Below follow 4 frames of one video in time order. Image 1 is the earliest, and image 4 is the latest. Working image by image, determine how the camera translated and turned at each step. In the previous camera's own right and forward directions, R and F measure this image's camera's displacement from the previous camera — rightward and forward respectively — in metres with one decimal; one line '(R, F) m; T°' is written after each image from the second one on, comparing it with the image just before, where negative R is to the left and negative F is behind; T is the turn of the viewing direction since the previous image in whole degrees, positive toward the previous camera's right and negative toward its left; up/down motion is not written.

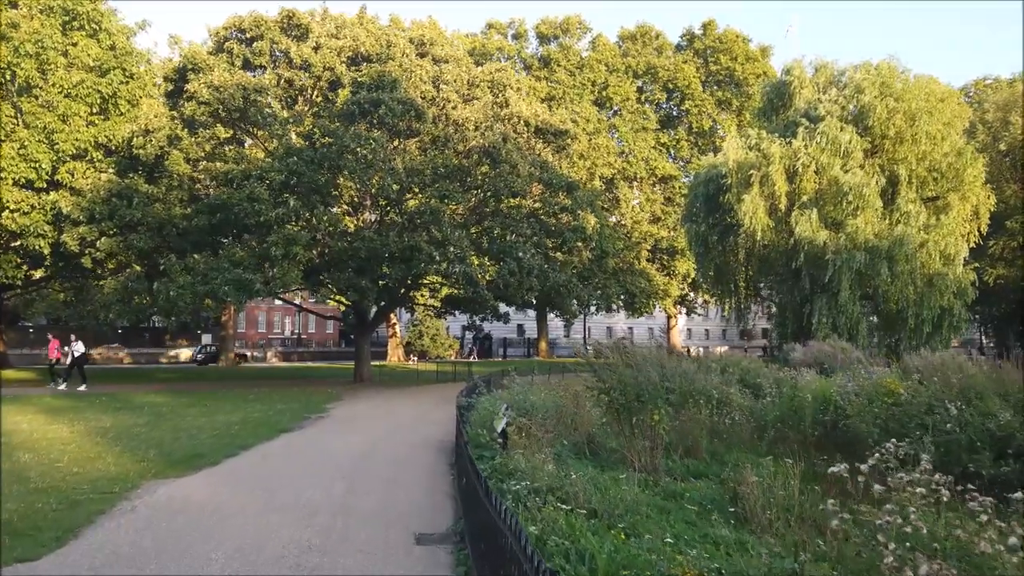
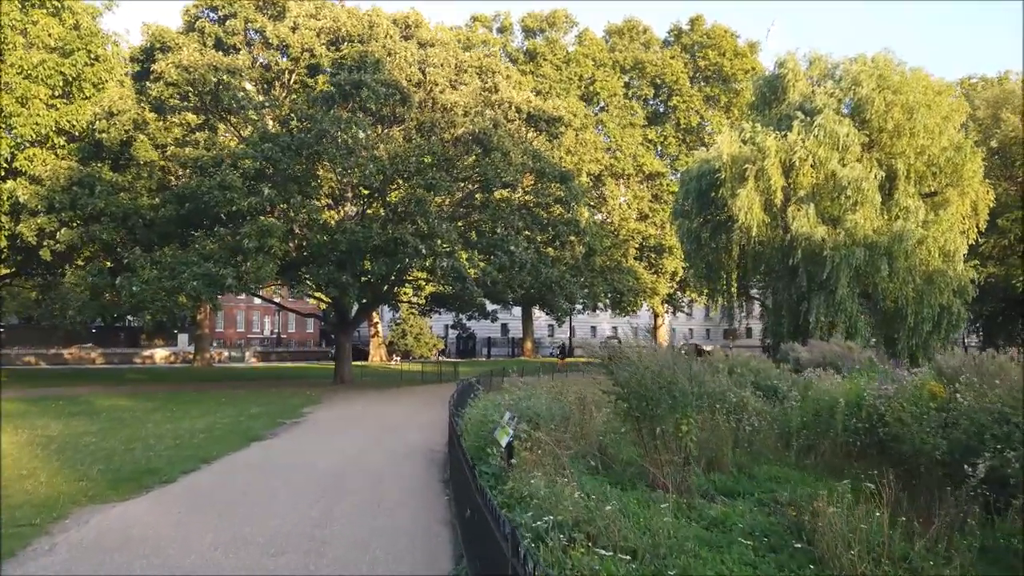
(-0.2, +1.2) m; +1°
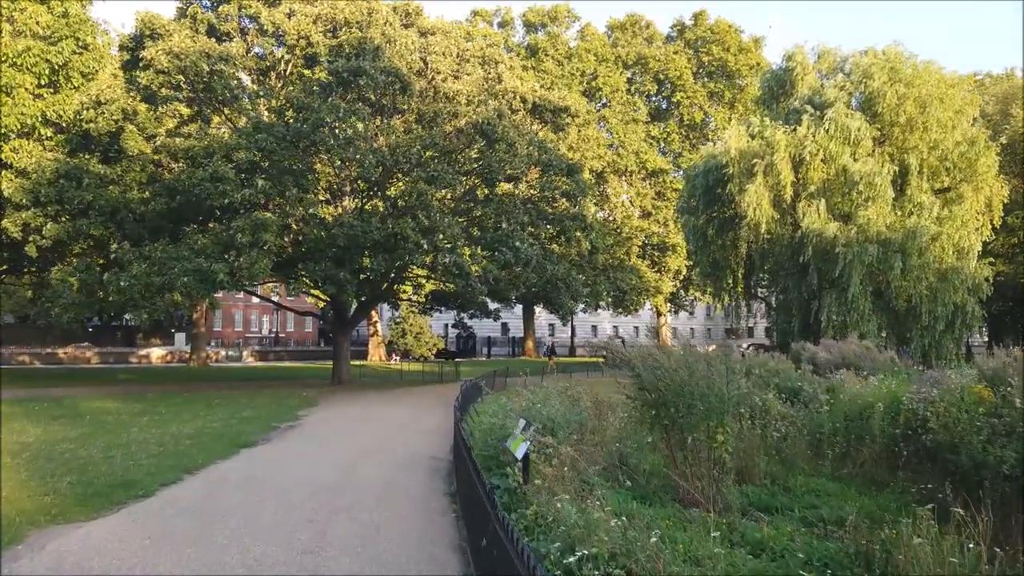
(-0.1, +0.8) m; 0°
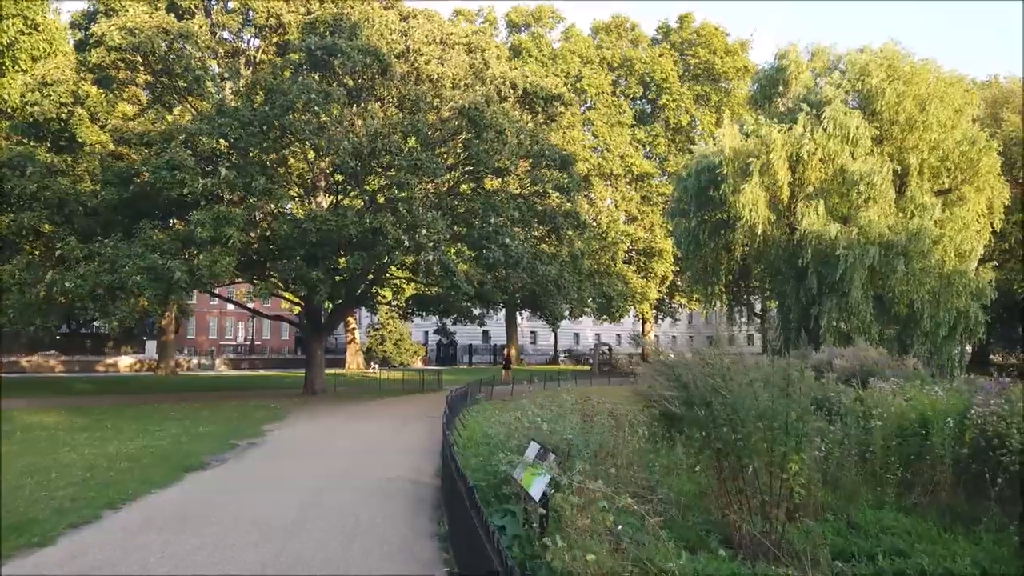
(-0.2, +1.5) m; +2°
